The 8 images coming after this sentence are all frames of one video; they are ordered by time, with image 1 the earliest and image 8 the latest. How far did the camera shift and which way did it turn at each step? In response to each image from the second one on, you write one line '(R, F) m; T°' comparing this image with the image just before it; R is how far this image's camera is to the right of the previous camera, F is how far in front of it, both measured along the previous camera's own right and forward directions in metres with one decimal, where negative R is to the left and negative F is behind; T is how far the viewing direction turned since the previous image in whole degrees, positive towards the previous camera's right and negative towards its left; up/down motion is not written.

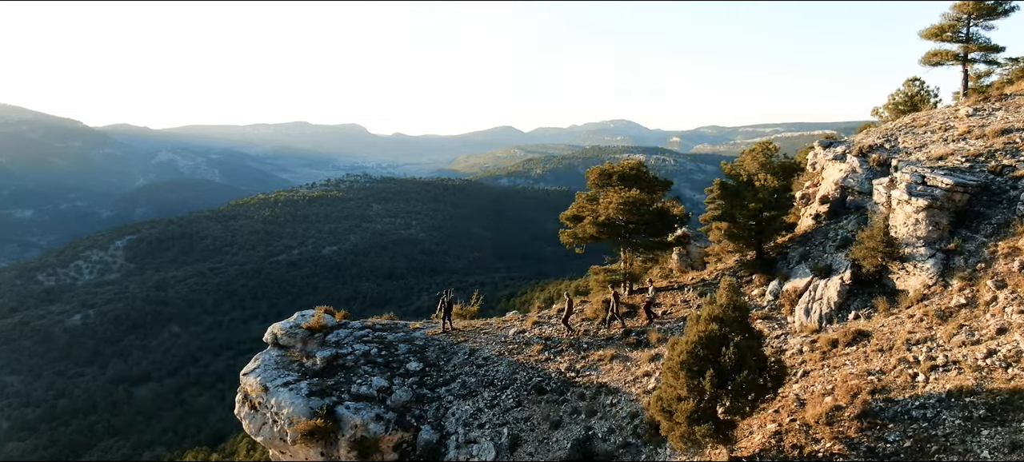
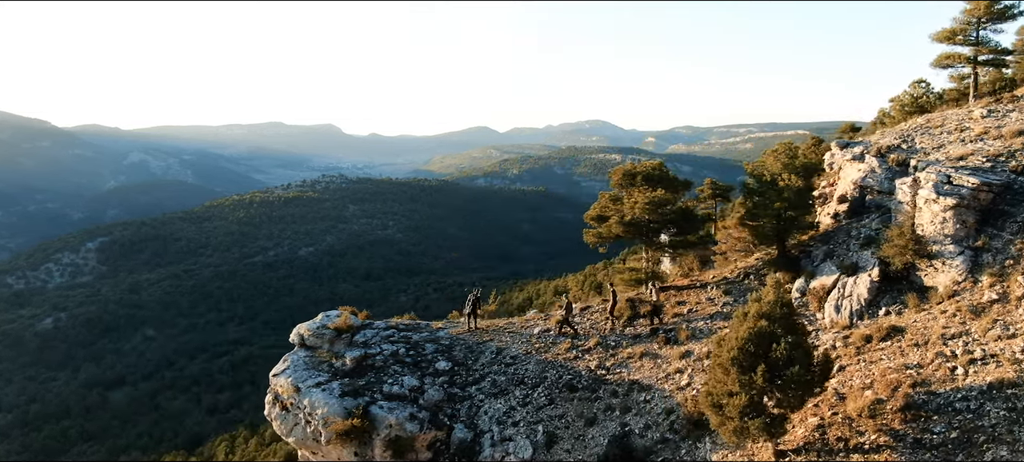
(-1.4, -0.1) m; +1°
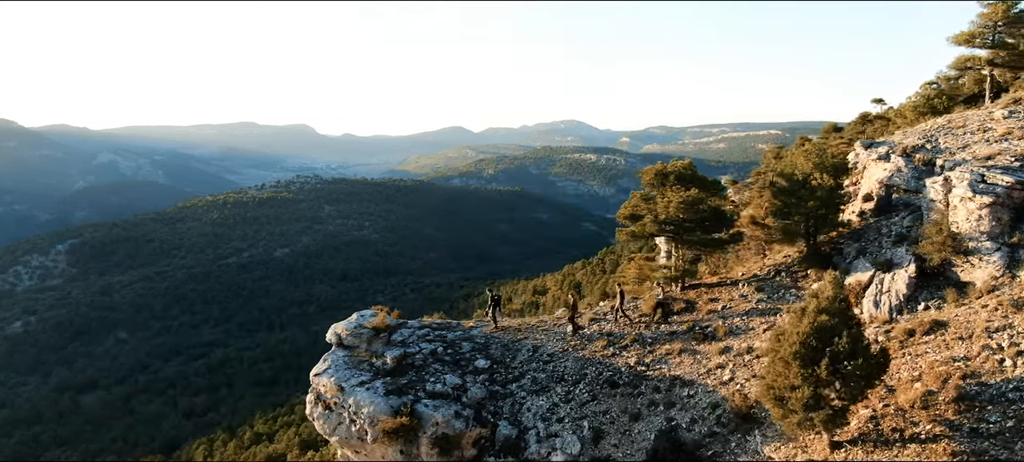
(-1.7, -0.2) m; +1°
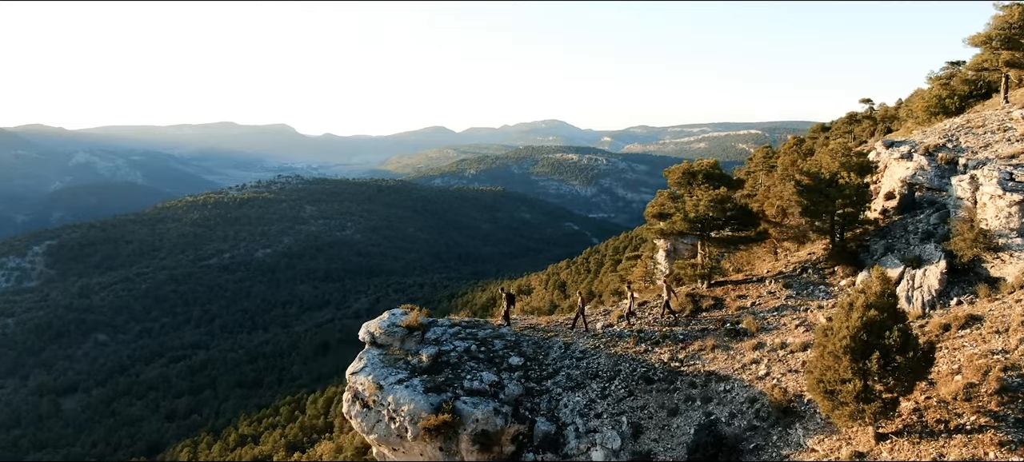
(-1.5, -0.2) m; +1°
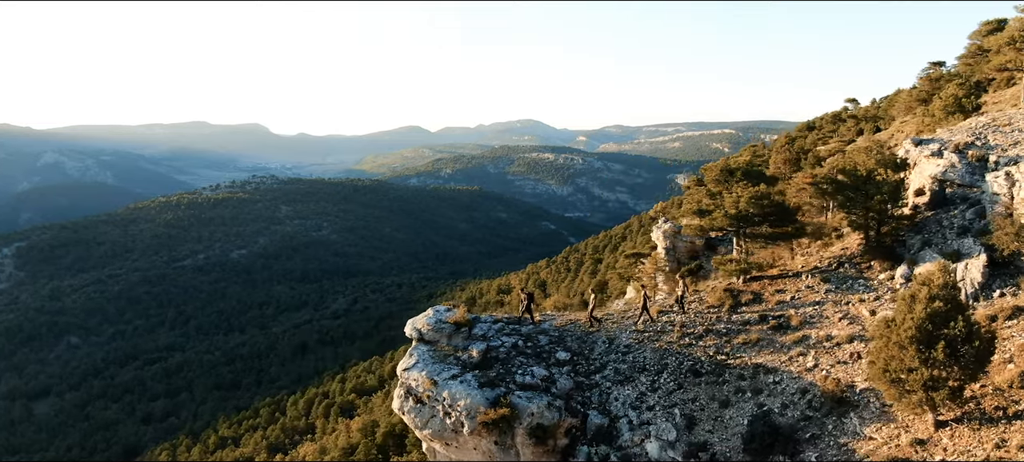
(-2.0, -0.2) m; +1°
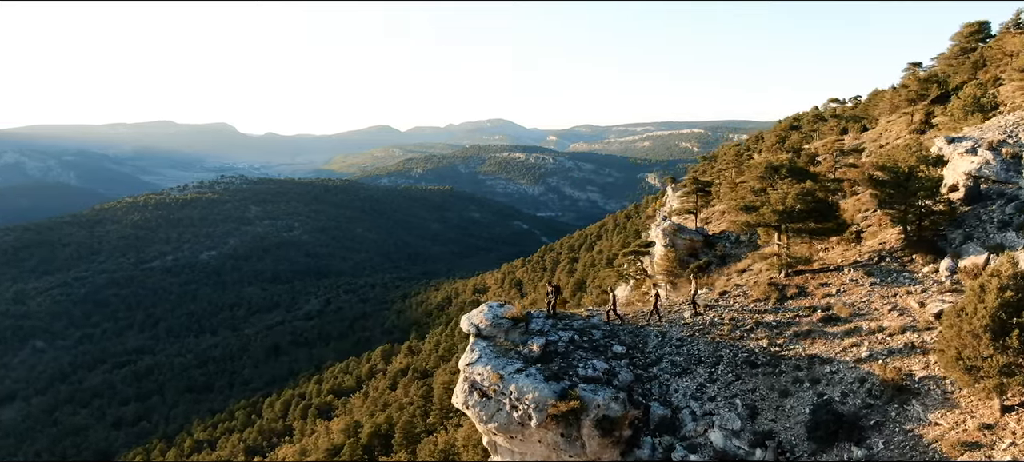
(-2.5, -0.3) m; +2°
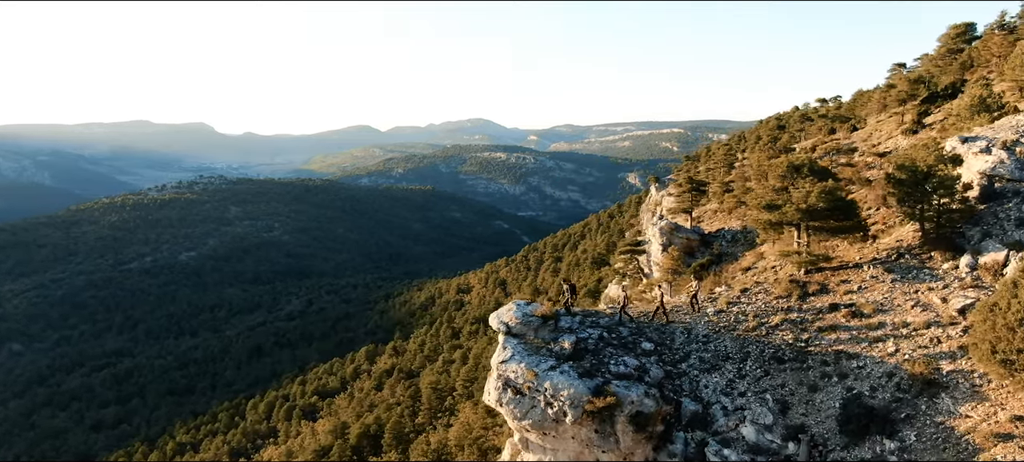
(-1.4, -0.1) m; +1°
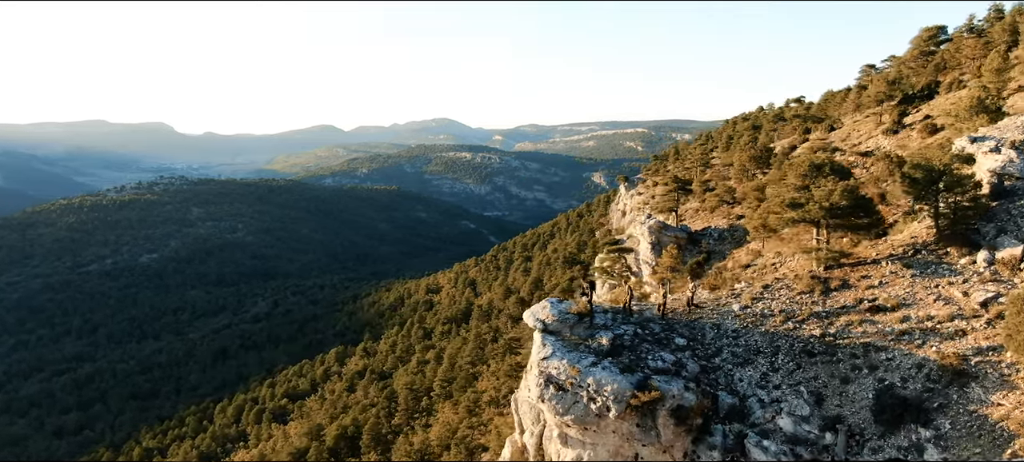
(-2.1, -0.1) m; +2°
